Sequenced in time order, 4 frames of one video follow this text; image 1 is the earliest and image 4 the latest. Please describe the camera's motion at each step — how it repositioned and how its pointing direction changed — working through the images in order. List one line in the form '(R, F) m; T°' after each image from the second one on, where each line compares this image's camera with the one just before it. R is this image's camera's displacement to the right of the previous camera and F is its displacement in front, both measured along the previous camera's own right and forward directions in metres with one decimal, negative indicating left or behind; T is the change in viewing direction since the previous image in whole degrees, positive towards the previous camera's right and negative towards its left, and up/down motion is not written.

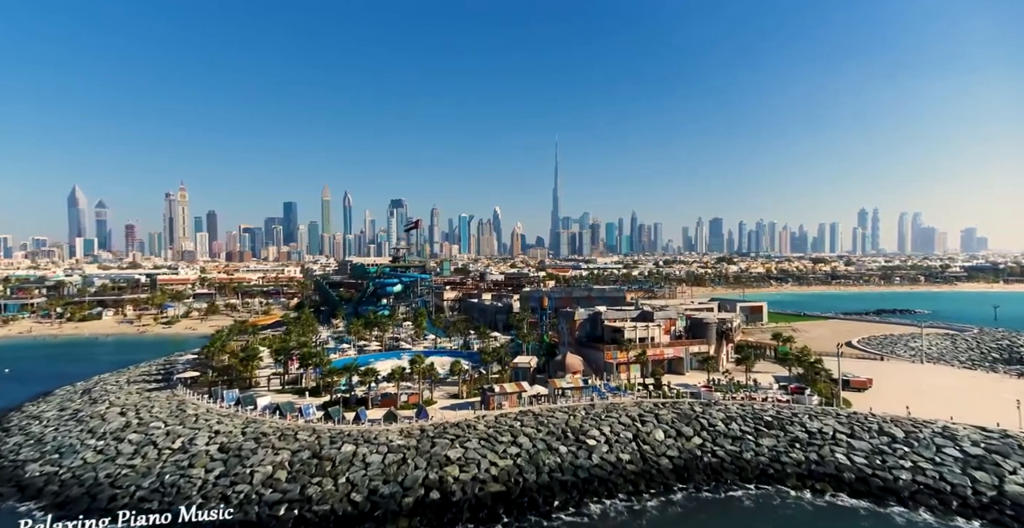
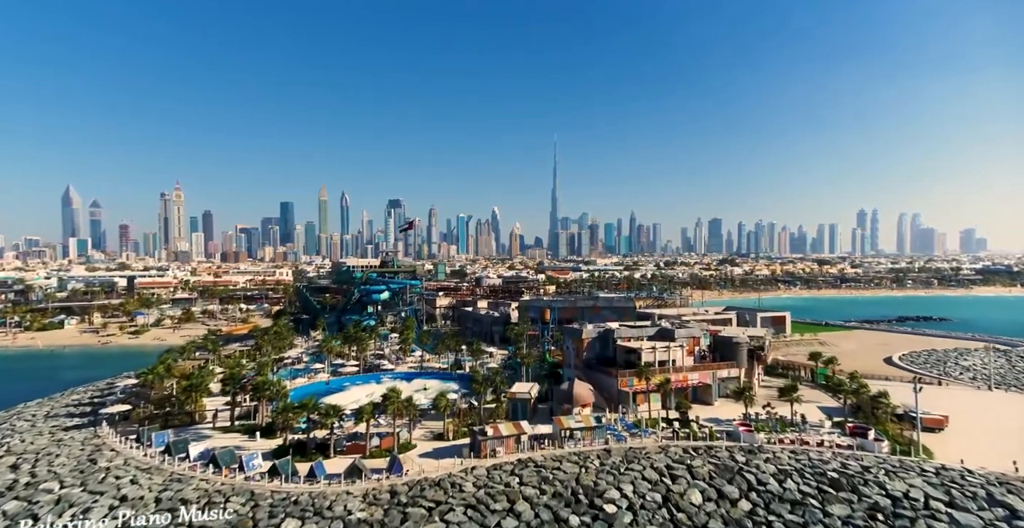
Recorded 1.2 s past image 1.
(+0.1, +6.9) m; 0°
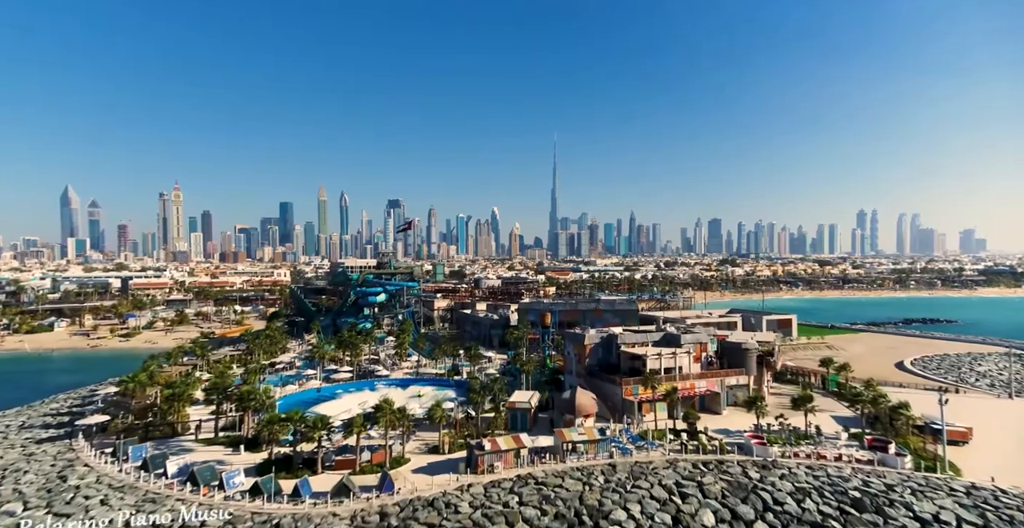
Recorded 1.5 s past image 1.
(0.0, +1.7) m; 0°
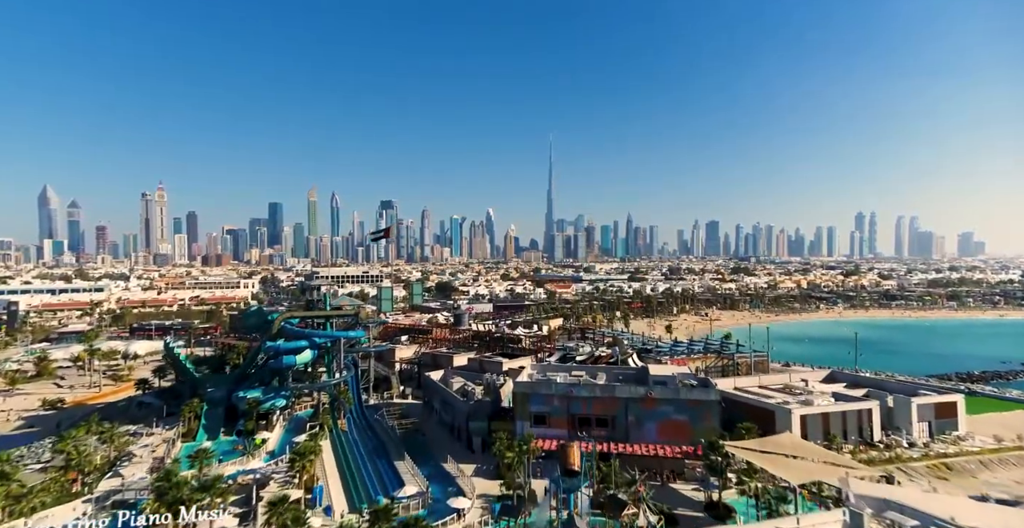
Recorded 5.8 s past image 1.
(+0.3, +25.8) m; +1°
